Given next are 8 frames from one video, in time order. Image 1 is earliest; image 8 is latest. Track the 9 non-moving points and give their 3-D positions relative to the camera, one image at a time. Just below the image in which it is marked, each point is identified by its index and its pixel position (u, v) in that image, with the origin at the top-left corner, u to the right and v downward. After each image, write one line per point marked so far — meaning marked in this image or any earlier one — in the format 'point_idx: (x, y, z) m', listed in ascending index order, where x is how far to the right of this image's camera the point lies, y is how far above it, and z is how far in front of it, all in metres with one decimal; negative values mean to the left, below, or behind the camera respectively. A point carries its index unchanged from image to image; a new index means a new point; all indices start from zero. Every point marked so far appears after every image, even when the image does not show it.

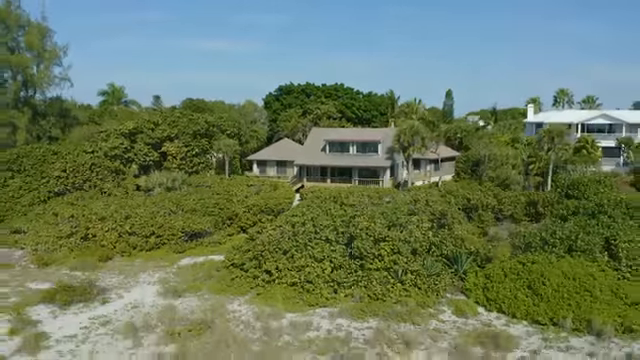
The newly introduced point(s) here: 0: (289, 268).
0: (-0.8, -2.4, +17.0) m
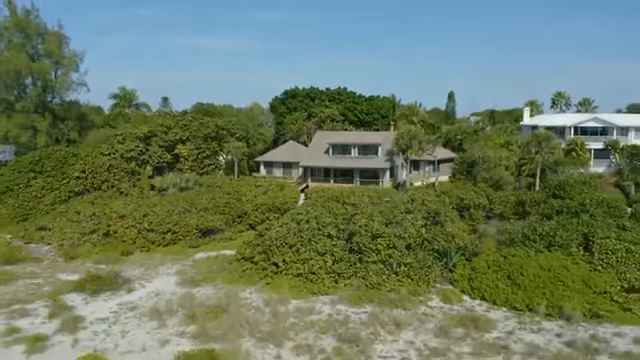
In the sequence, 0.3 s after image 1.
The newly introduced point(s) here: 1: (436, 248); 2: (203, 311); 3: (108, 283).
0: (-0.8, -2.4, +18.8) m
1: (+3.6, -2.0, +19.1) m
2: (-2.8, -3.1, +15.0) m
3: (-6.0, -2.9, +17.8) m
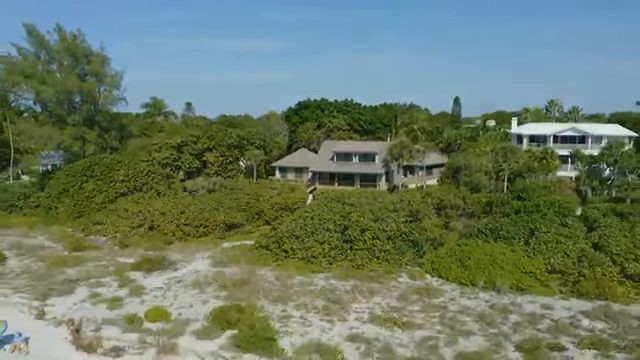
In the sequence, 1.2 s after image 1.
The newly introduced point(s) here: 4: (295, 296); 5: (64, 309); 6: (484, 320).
0: (-0.8, -2.7, +24.3) m
1: (+3.6, -2.3, +24.4) m
2: (-2.9, -3.4, +20.6) m
3: (-6.1, -3.1, +23.5) m
4: (-0.8, -3.5, +19.1) m
5: (-7.7, -3.8, +18.9) m
6: (+4.5, -3.8, +17.2) m
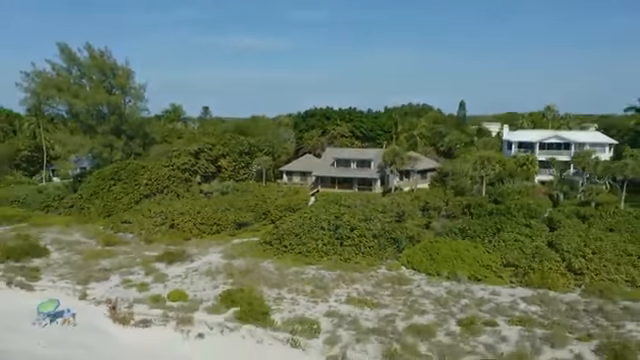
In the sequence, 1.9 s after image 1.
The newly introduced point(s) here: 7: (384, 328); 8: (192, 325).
0: (-1.0, -3.0, +28.6) m
1: (+3.3, -2.6, +28.6) m
2: (-3.3, -3.6, +24.9) m
3: (-6.3, -3.4, +27.9) m
4: (-1.1, -3.8, +23.4) m
5: (-8.1, -4.1, +23.3) m
6: (+4.1, -4.1, +21.3) m
7: (+1.9, -4.3, +18.5) m
8: (-3.9, -4.4, +19.2) m
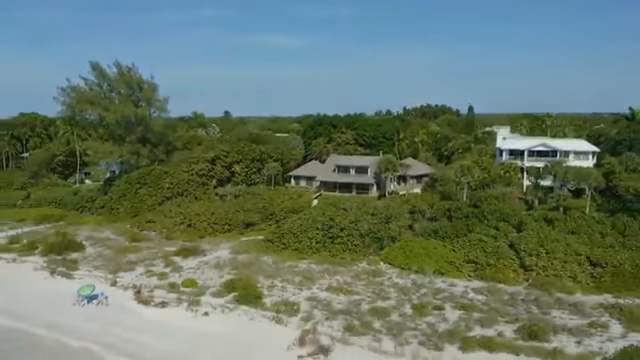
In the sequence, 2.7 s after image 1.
0: (-1.4, -3.3, +33.4) m
1: (+3.0, -3.0, +33.2) m
2: (-3.8, -4.0, +29.9) m
3: (-6.7, -3.8, +32.9) m
4: (-1.7, -4.2, +28.2) m
5: (-8.7, -4.5, +28.4) m
6: (+3.4, -4.5, +26.0) m
7: (+1.1, -4.8, +23.2) m
8: (-4.6, -4.8, +24.1) m
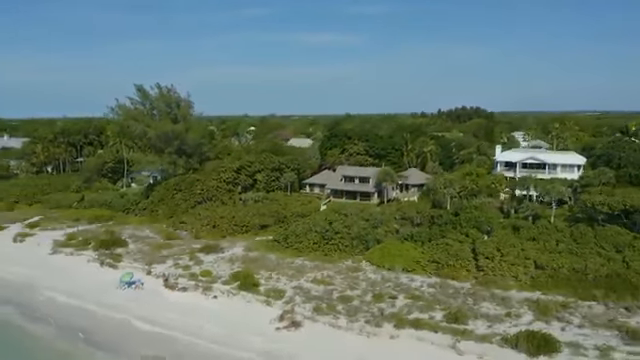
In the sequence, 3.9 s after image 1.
0: (-1.6, -4.1, +40.6) m
1: (+2.8, -3.8, +40.1) m
2: (-4.2, -4.8, +37.3) m
3: (-6.9, -4.5, +40.5) m
4: (-2.3, -5.0, +35.4) m
5: (-9.2, -5.1, +36.2) m
6: (+2.7, -5.4, +32.9) m
7: (+0.2, -5.6, +30.2) m
8: (-5.5, -5.6, +31.6) m
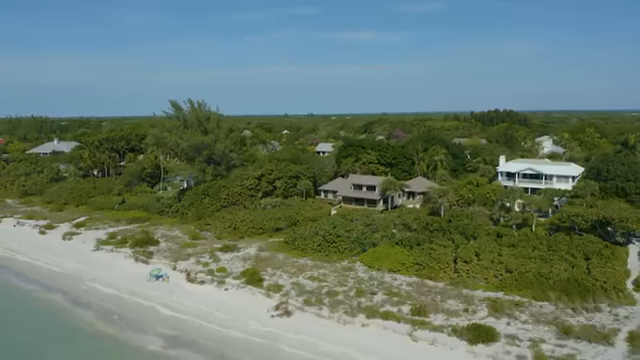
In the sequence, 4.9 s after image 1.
0: (-1.3, -4.8, +46.7) m
1: (+3.0, -4.6, +45.9) m
2: (-4.2, -5.5, +43.5) m
3: (-6.7, -5.2, +46.9) m
4: (-2.4, -5.8, +41.6) m
5: (-9.3, -5.8, +42.8) m
6: (+2.4, -6.2, +38.7) m
7: (-0.3, -6.4, +36.3) m
8: (-5.8, -6.3, +38.0) m
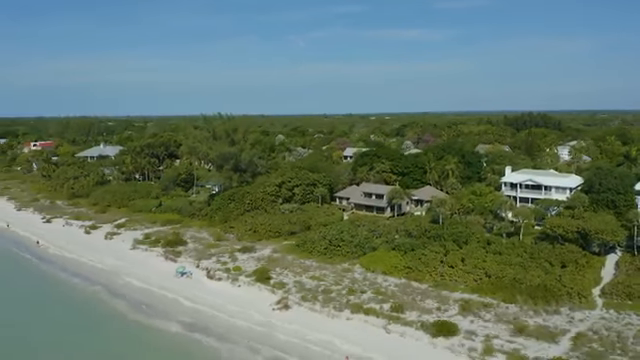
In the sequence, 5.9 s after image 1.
0: (-0.8, -5.7, +52.9) m
1: (+3.4, -5.5, +51.8) m
2: (-3.9, -6.4, +49.9) m
3: (-6.1, -6.0, +53.5) m
4: (-2.2, -6.7, +47.9) m
5: (-9.0, -6.6, +49.5) m
6: (+2.3, -7.2, +44.6) m
7: (-0.5, -7.4, +42.4) m
8: (-5.9, -7.2, +44.5) m
